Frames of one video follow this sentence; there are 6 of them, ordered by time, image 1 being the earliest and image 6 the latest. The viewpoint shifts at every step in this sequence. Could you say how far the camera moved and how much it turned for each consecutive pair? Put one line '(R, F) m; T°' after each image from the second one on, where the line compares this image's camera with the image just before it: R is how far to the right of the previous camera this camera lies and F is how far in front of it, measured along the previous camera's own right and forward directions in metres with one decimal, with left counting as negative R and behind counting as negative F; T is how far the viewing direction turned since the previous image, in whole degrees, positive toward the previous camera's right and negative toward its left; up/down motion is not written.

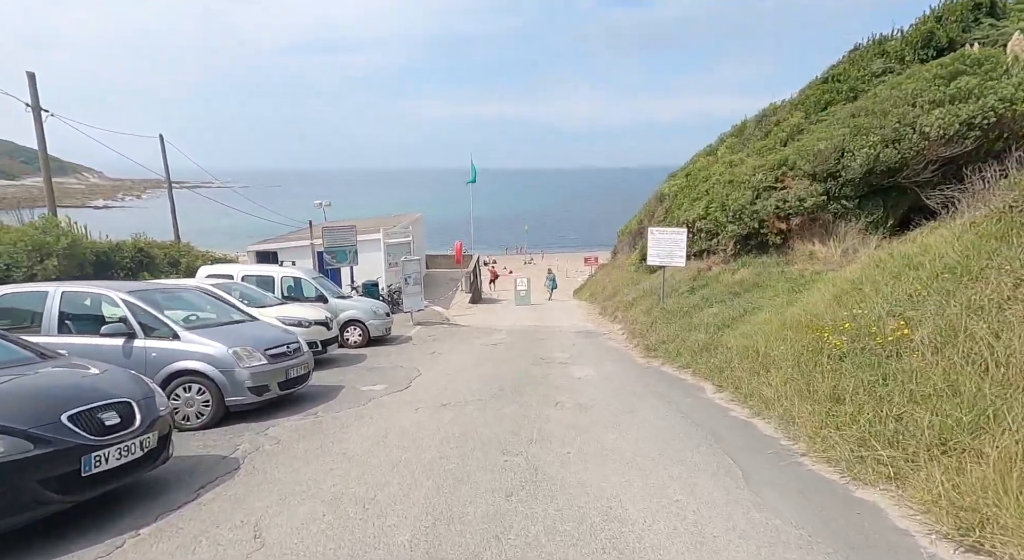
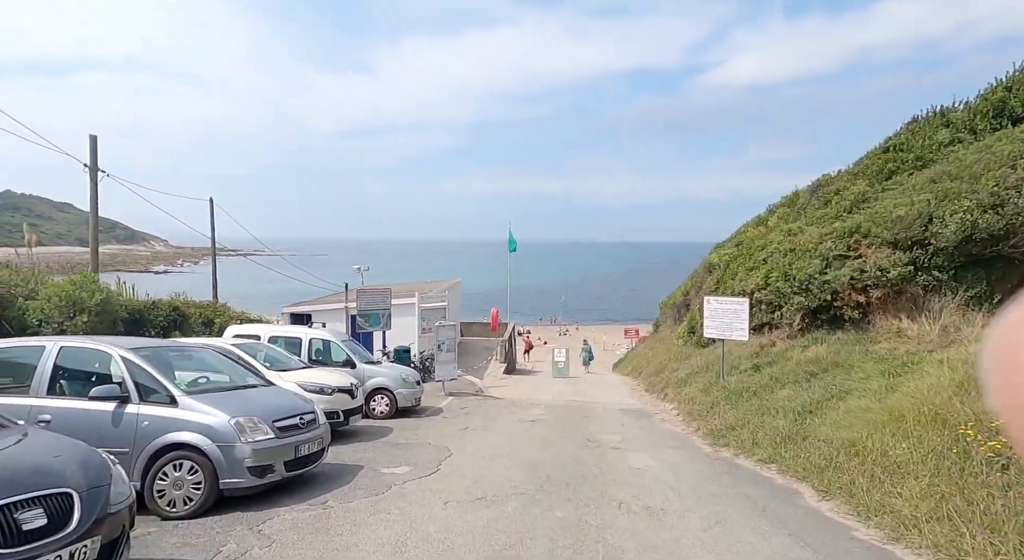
(-0.2, +1.1) m; -3°
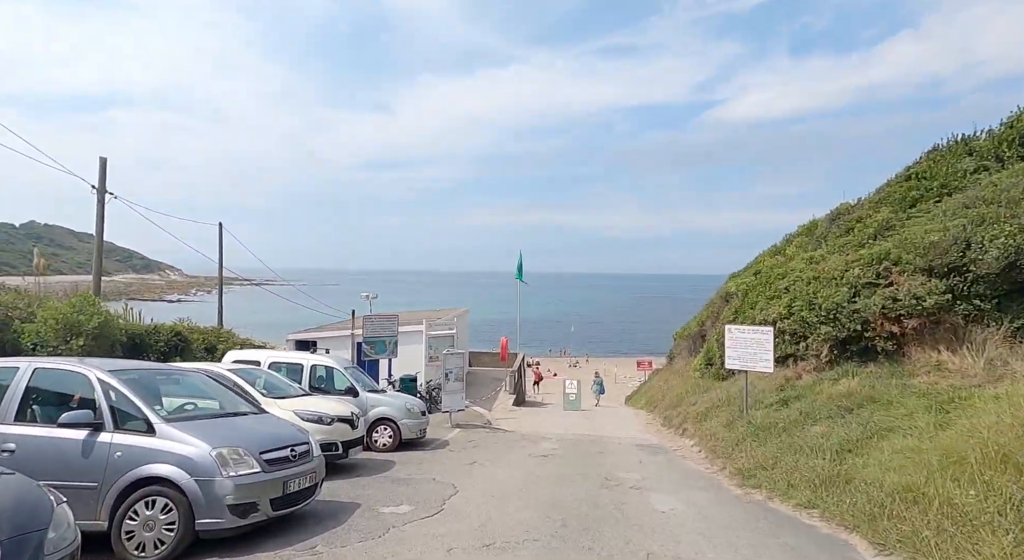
(0.0, +0.6) m; -1°
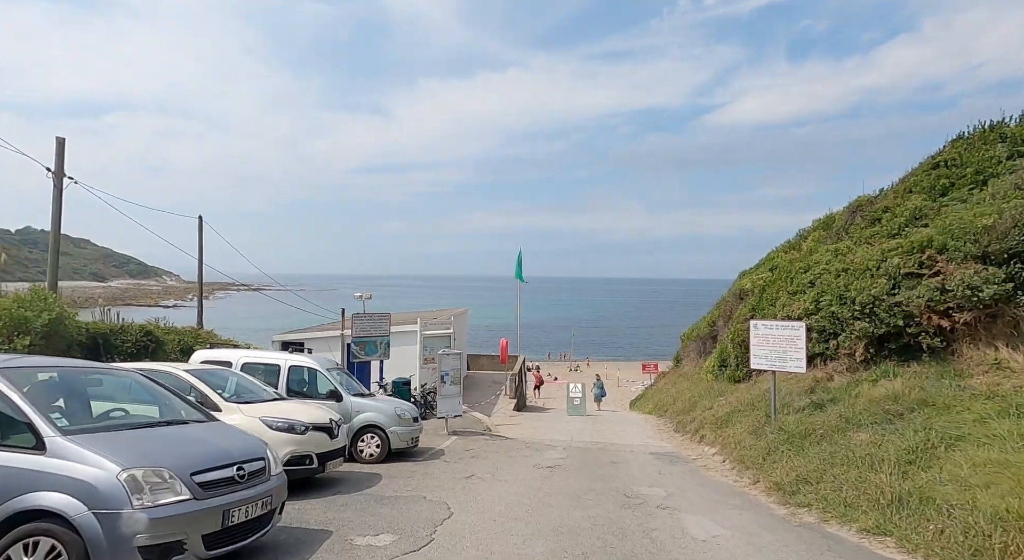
(-0.1, +1.2) m; 0°
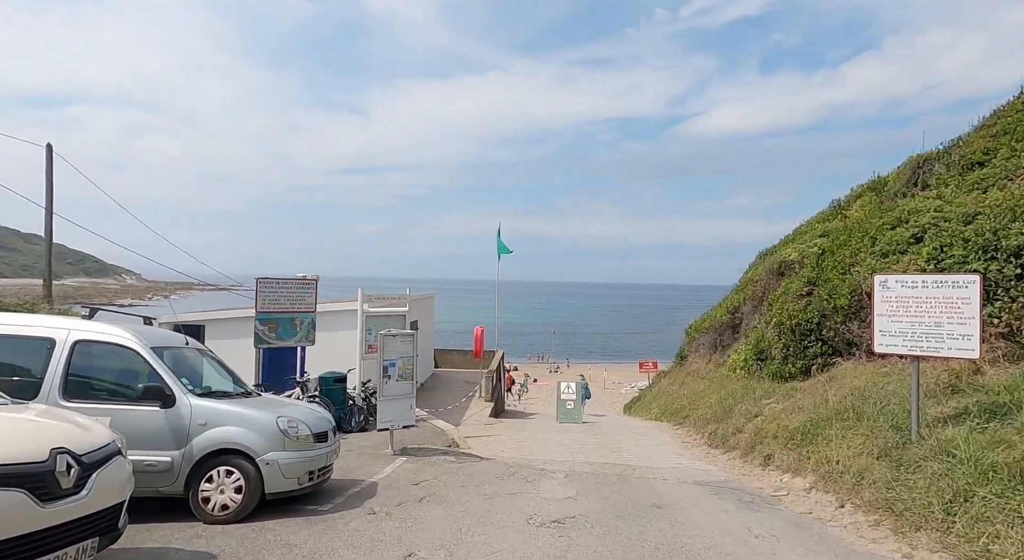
(0.0, +4.4) m; +2°
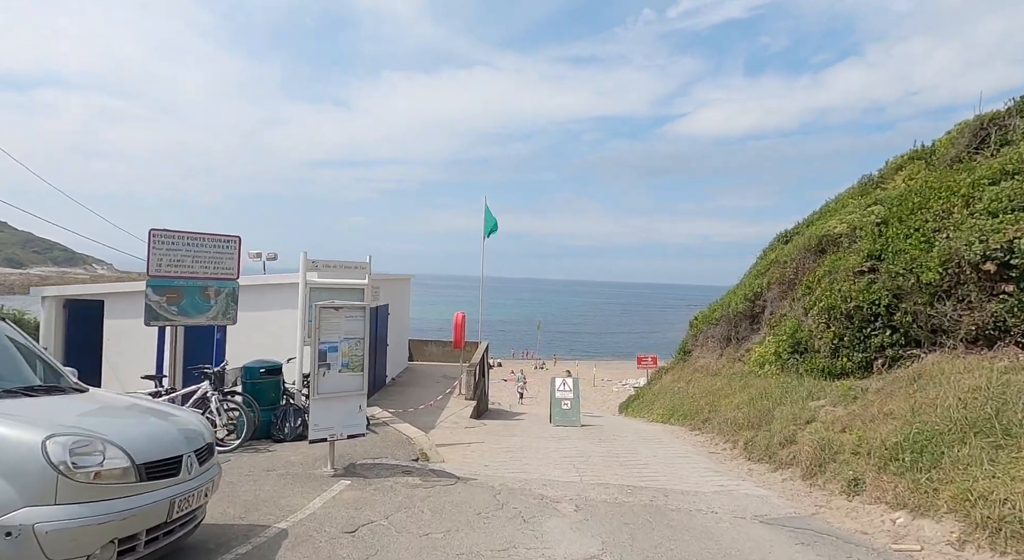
(-0.1, +2.7) m; +1°
